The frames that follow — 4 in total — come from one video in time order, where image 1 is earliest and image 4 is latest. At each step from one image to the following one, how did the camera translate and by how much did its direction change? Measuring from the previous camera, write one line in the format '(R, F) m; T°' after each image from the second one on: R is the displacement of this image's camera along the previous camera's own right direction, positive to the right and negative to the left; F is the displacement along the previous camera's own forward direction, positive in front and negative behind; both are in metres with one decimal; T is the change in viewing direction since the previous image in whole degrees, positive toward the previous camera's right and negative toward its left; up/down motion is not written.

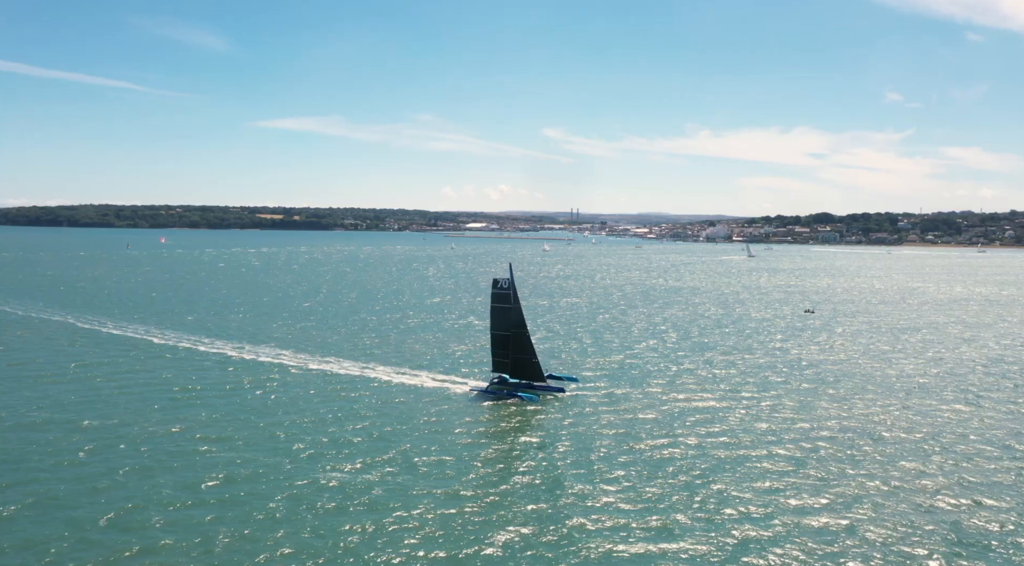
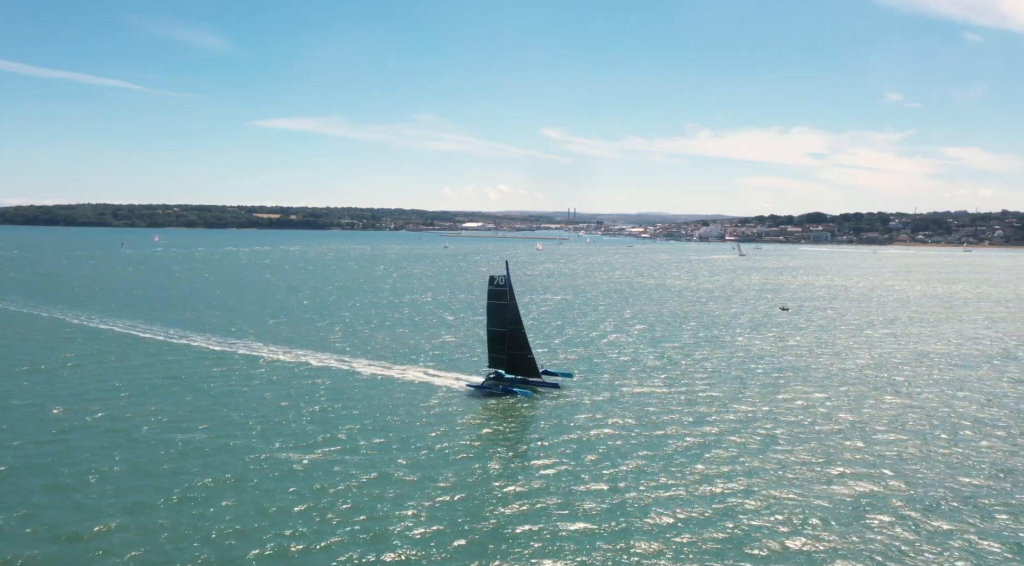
(+0.6, -0.4) m; 0°
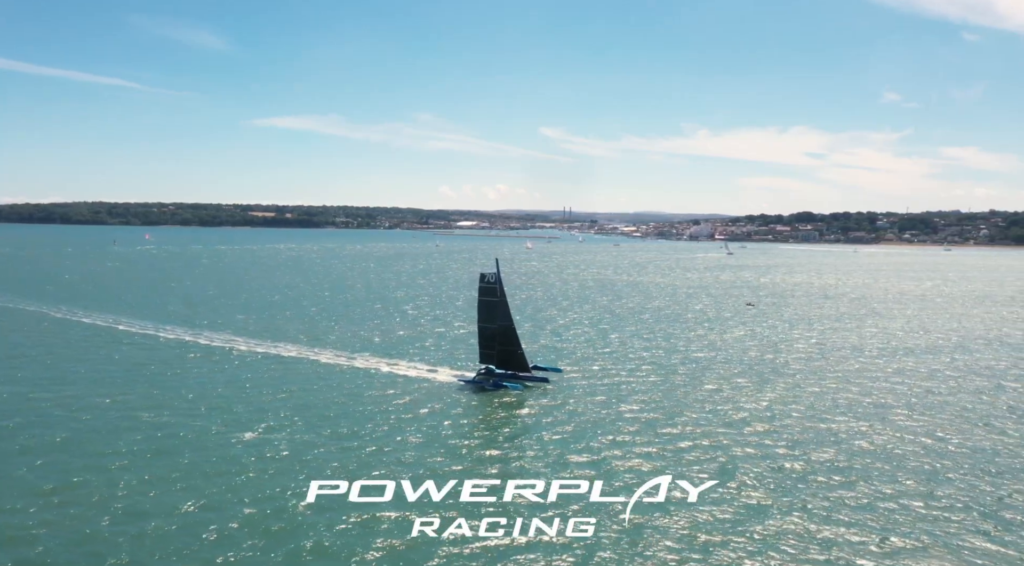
(+0.8, -0.6) m; 0°
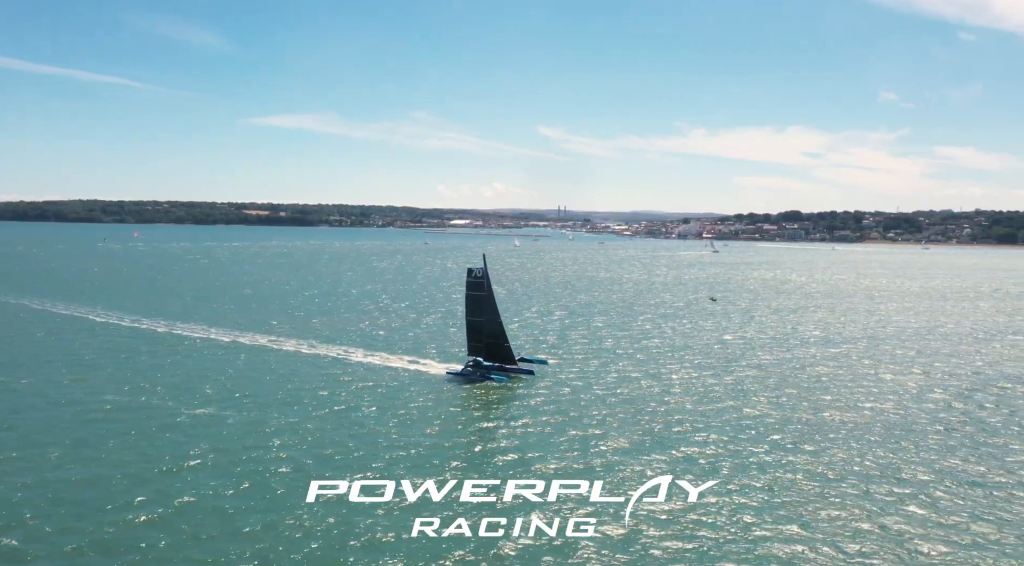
(+0.9, -0.6) m; 0°
